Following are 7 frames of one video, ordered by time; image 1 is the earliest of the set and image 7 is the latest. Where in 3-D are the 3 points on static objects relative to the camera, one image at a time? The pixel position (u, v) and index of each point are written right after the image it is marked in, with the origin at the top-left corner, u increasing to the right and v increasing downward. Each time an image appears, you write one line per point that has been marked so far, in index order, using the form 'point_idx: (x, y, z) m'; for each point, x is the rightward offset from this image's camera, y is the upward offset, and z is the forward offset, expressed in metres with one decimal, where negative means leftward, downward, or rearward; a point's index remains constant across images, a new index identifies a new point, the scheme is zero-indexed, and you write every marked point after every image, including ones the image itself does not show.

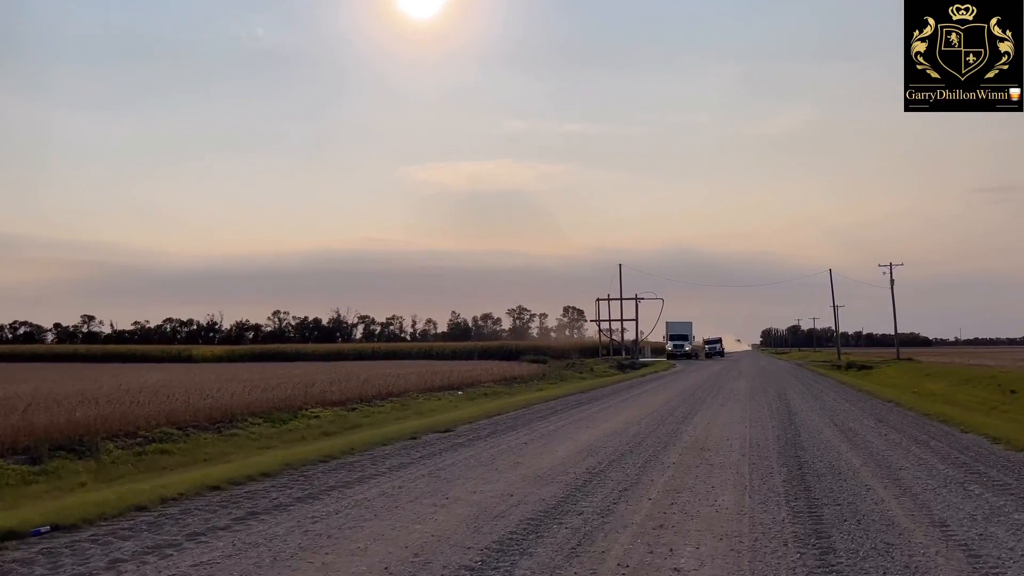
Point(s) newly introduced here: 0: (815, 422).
0: (+6.8, -3.0, +18.4) m
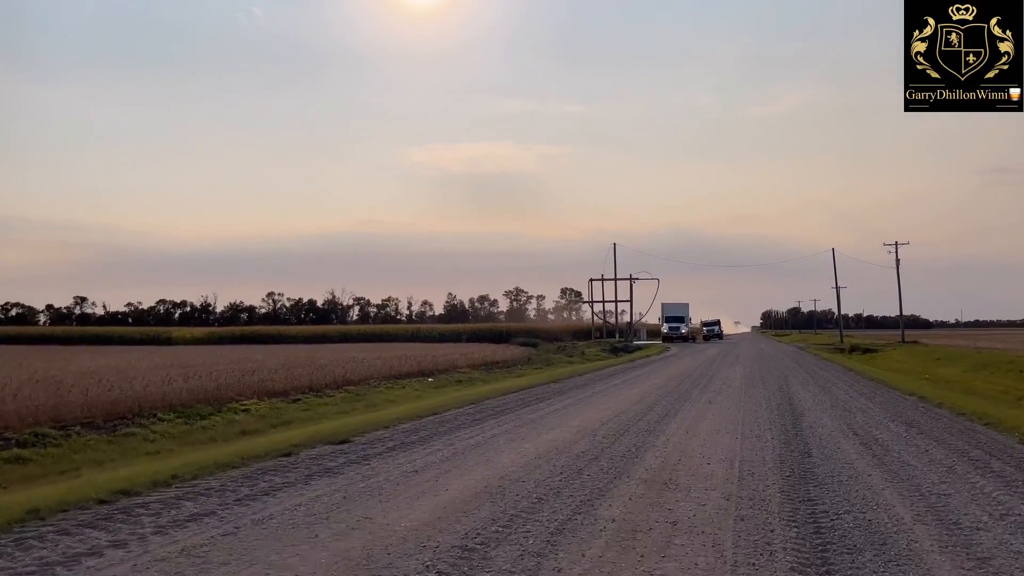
0: (+5.5, -2.4, +14.2) m
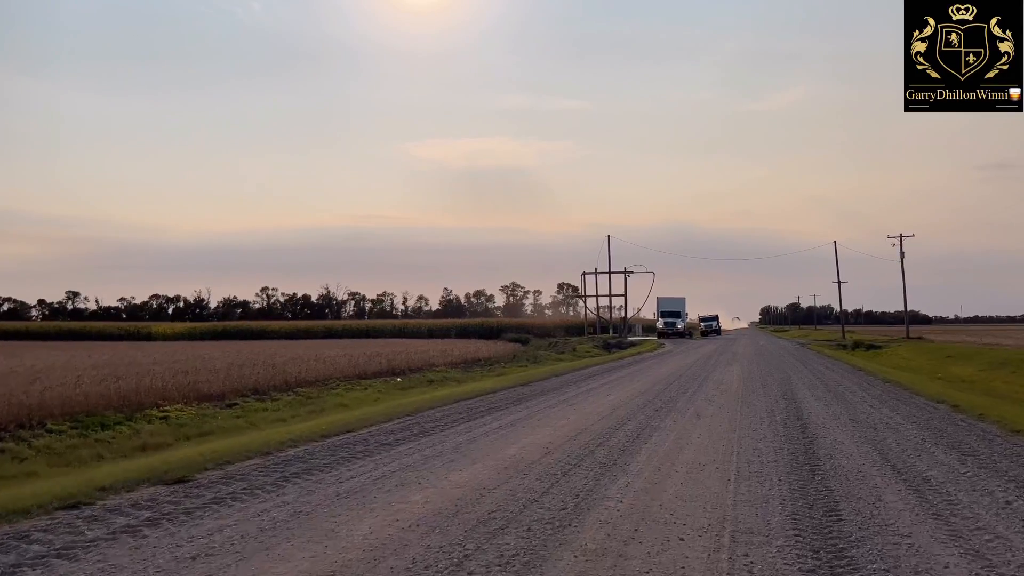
0: (+4.3, -2.2, +10.4) m
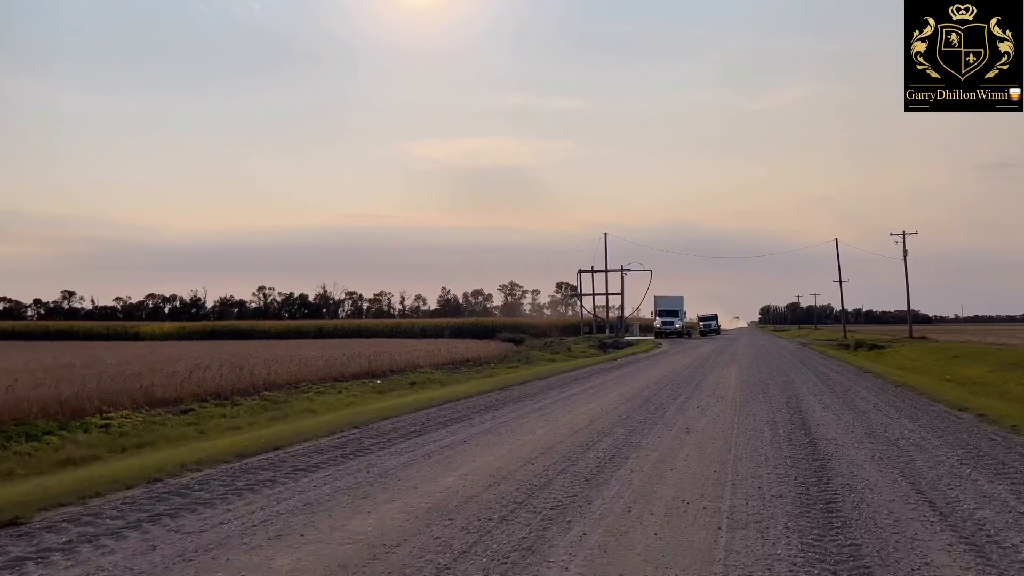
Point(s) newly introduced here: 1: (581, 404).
0: (+3.7, -2.0, +8.3) m
1: (+1.4, -2.4, +17.0) m
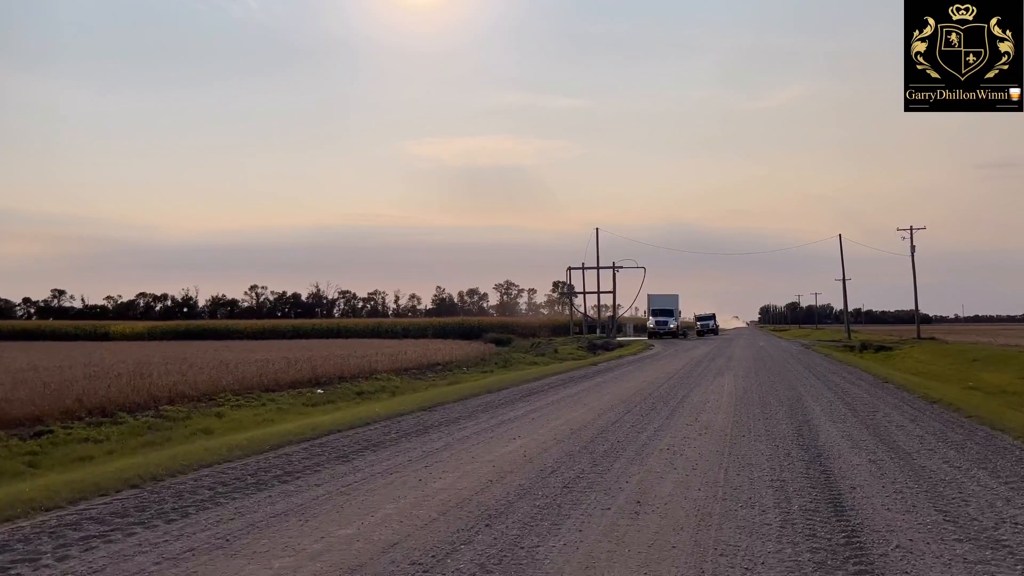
0: (+2.1, -1.8, +3.2) m
1: (-0.1, -2.2, +11.9) m
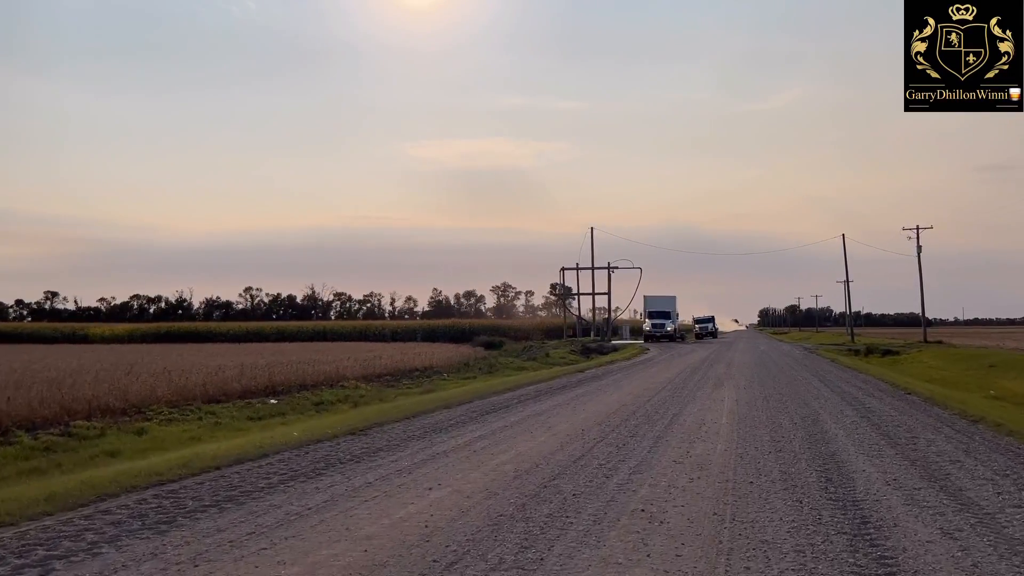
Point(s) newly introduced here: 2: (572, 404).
0: (+1.3, -1.7, -0.2) m
1: (-1.0, -2.1, +8.5) m
2: (+1.2, -2.7, +17.8) m
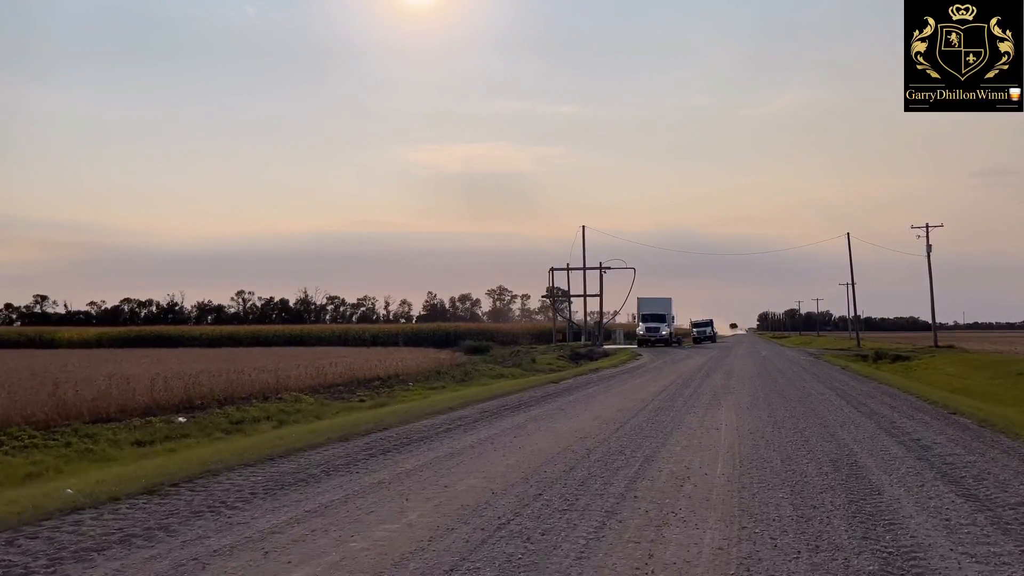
0: (-0.1, -1.4, -5.1) m
1: (-2.3, -1.9, +3.6) m
2: (-0.1, -2.5, +13.0) m
